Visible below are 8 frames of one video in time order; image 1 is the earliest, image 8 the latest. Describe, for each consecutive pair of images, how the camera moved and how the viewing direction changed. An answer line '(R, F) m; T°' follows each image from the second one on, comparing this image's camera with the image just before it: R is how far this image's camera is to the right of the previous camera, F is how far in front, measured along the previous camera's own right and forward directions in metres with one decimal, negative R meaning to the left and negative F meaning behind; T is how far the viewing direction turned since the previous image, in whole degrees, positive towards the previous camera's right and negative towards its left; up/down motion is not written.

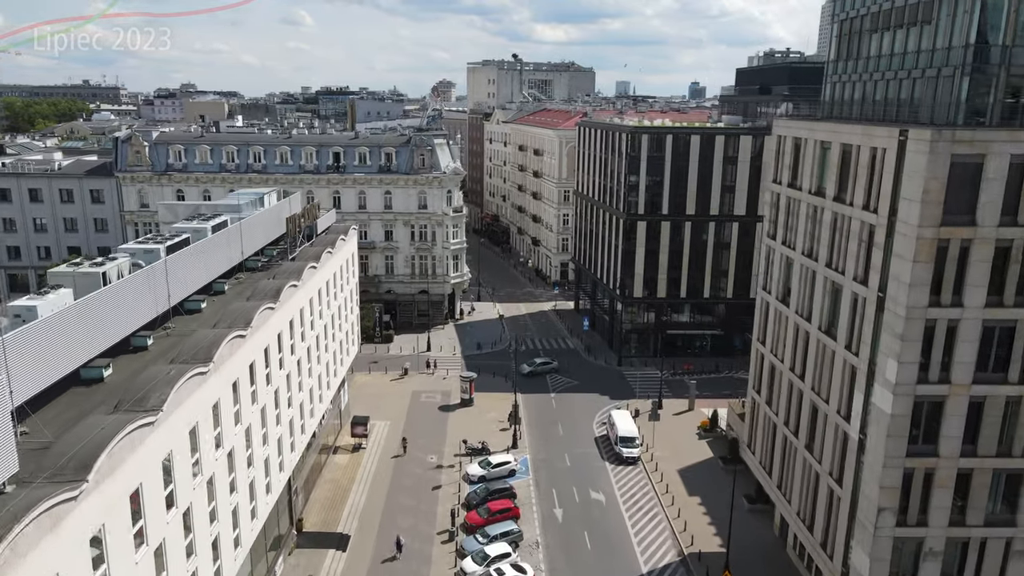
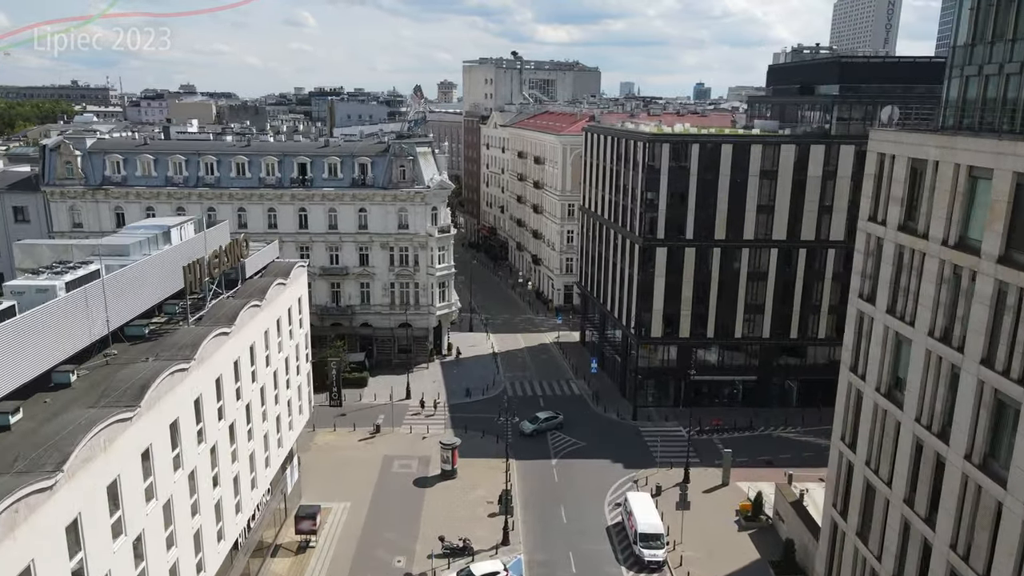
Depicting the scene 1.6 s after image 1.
(+0.8, +13.8) m; 0°
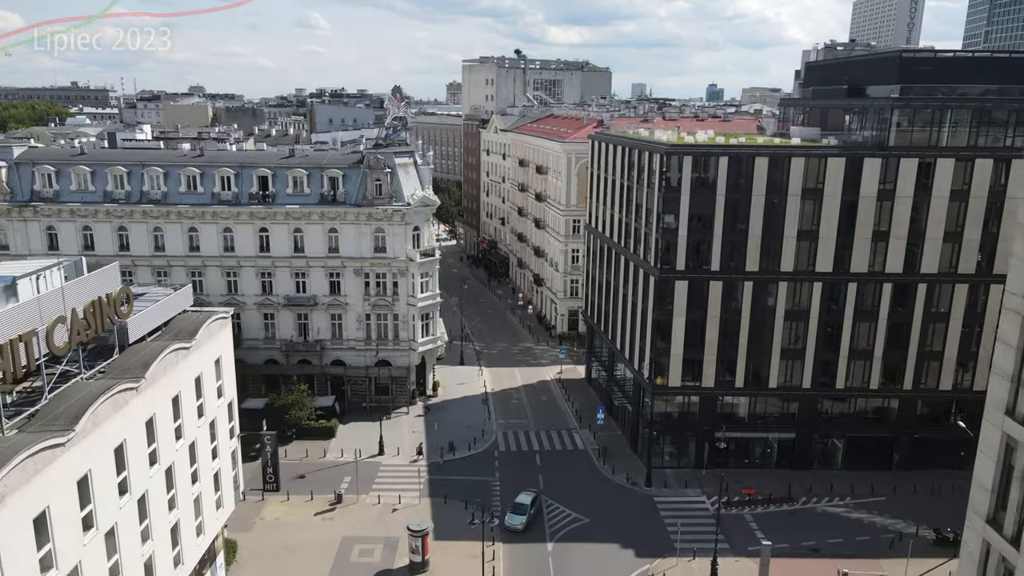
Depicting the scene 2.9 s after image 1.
(+1.6, +11.5) m; -1°
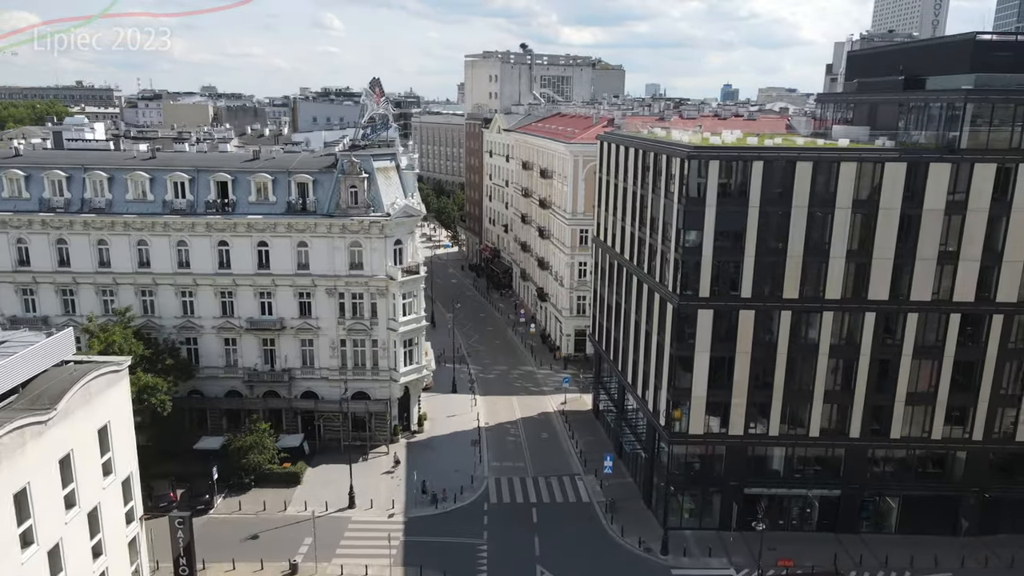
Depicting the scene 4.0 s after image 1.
(+1.4, +9.4) m; -1°
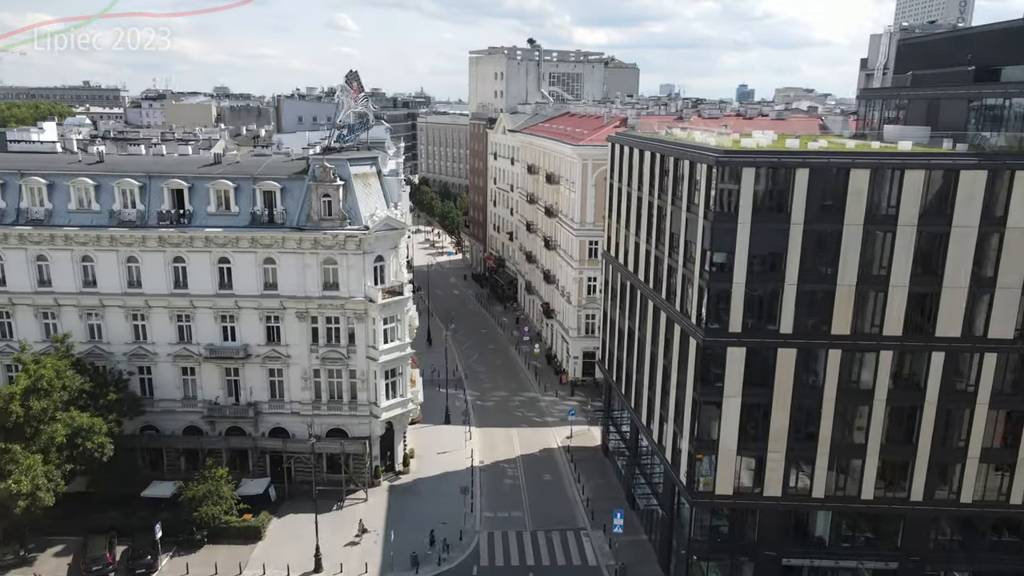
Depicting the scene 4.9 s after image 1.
(+1.1, +8.1) m; -1°
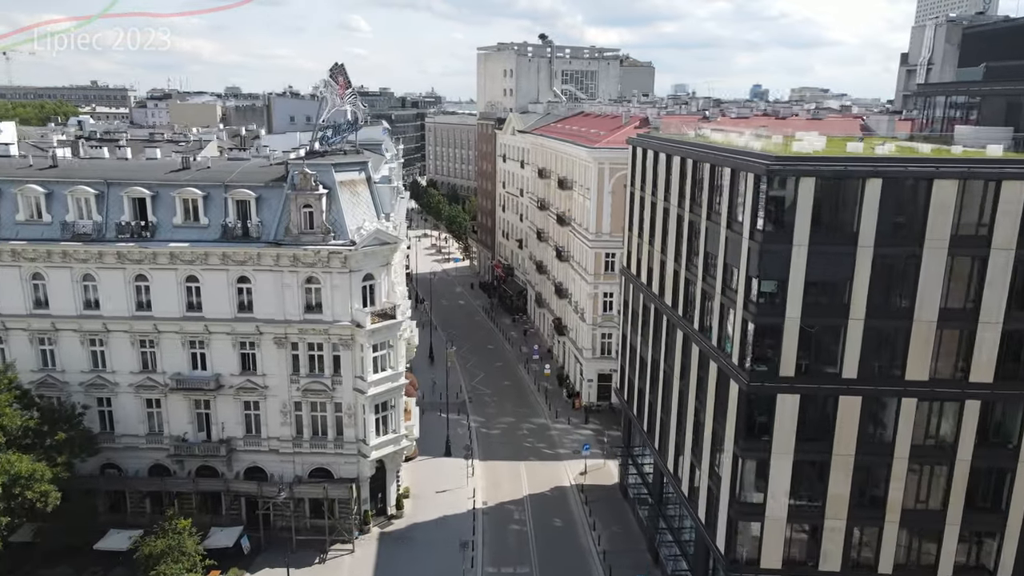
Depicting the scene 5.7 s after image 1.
(+0.2, +6.8) m; -1°
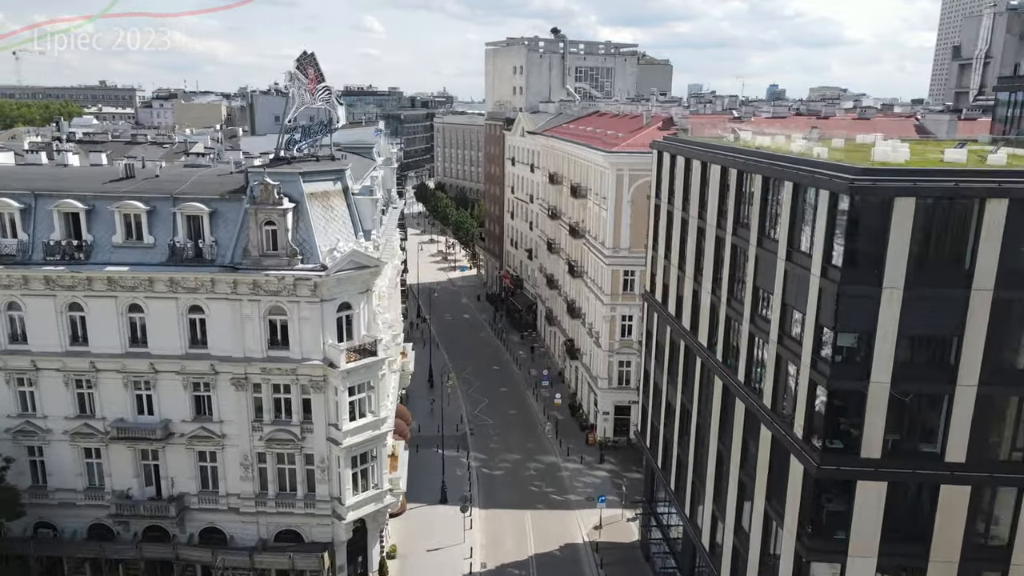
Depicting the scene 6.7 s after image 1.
(+0.5, +7.8) m; -1°
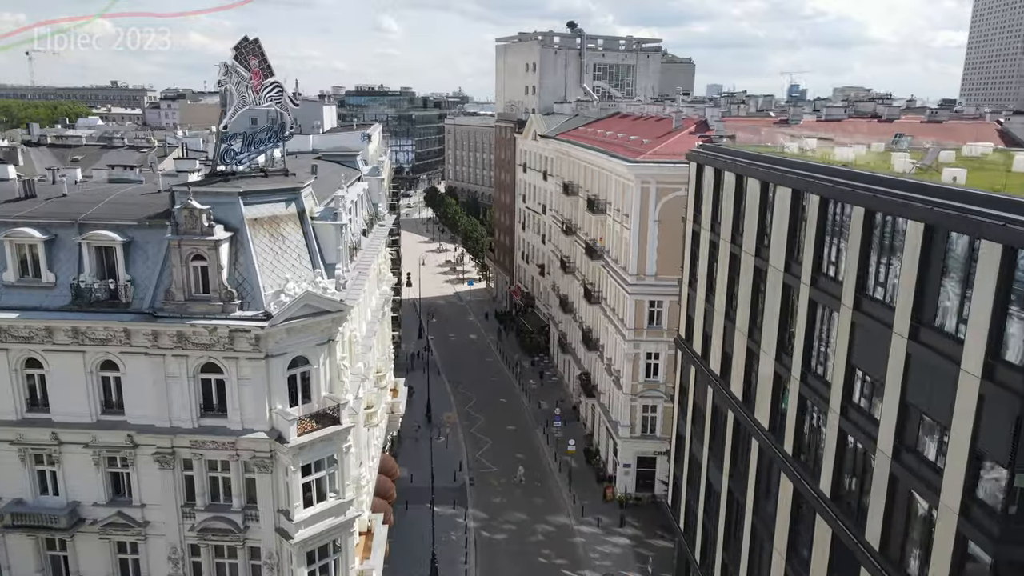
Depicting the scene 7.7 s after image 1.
(+0.7, +9.0) m; -1°
